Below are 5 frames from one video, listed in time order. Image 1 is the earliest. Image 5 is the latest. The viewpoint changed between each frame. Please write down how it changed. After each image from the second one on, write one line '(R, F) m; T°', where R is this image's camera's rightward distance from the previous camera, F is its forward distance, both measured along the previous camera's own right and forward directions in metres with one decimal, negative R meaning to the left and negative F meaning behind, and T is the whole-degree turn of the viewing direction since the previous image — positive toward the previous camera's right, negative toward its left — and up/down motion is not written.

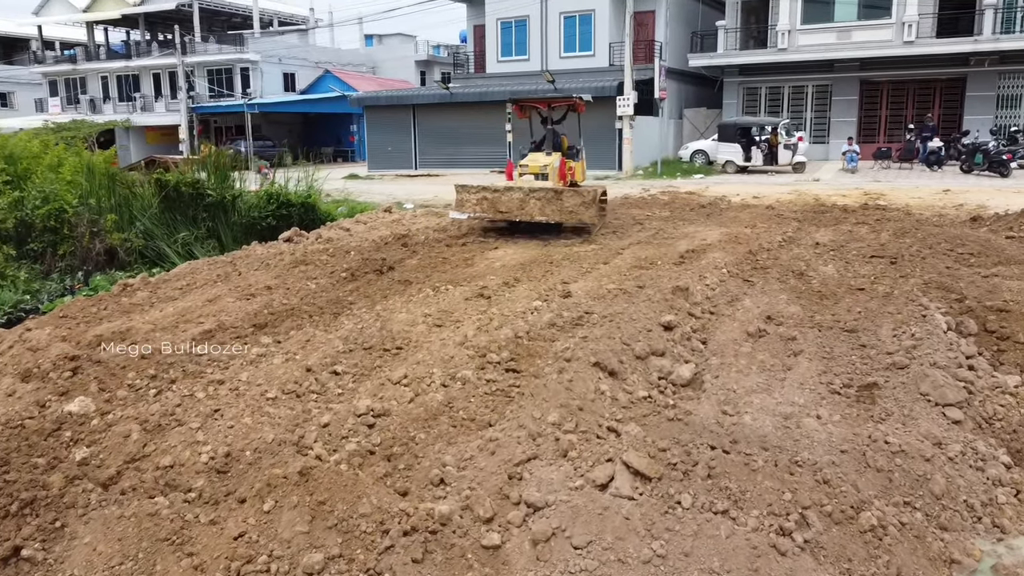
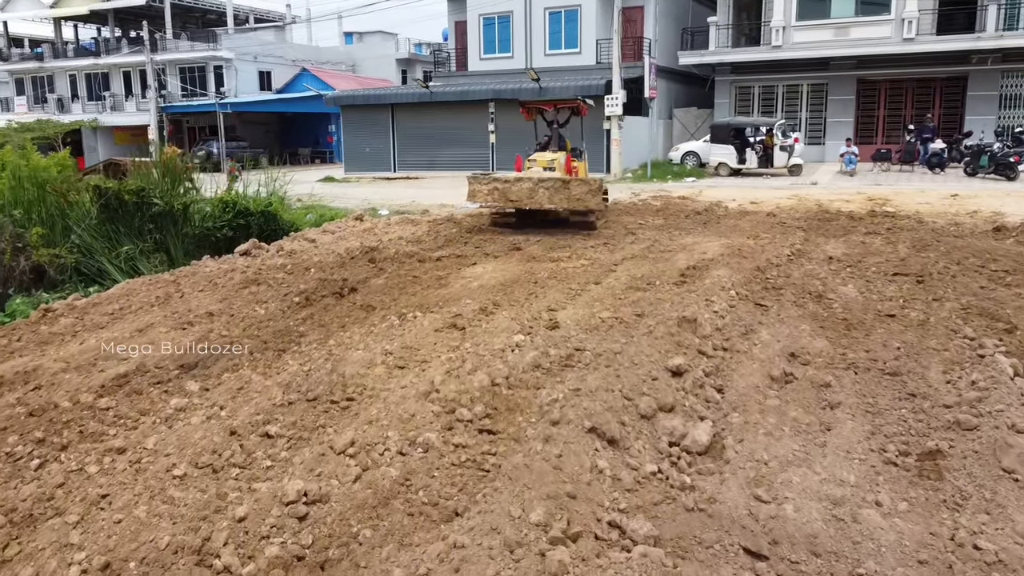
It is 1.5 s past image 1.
(+0.1, +1.0) m; +1°
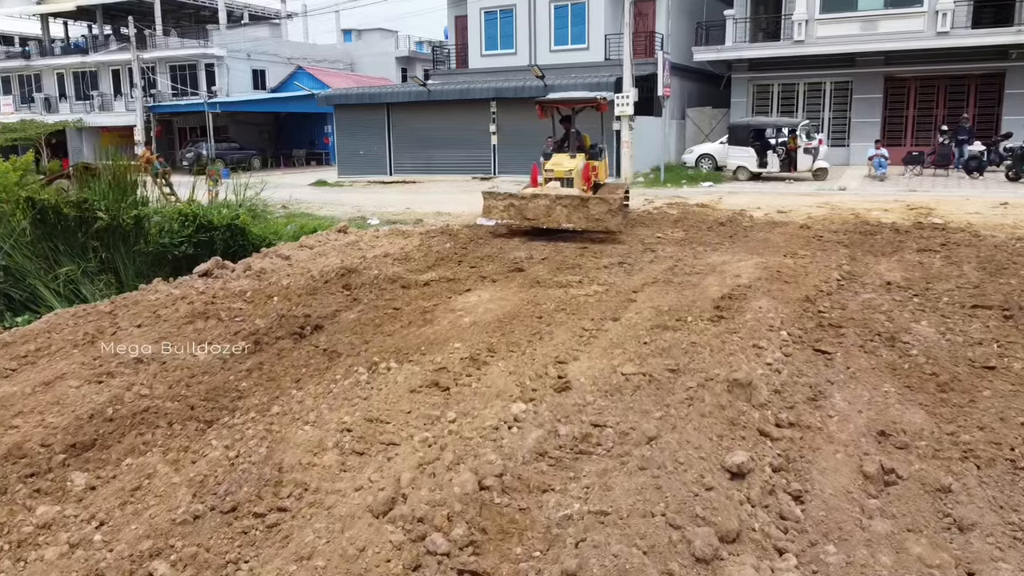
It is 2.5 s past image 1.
(0.0, +1.3) m; 0°
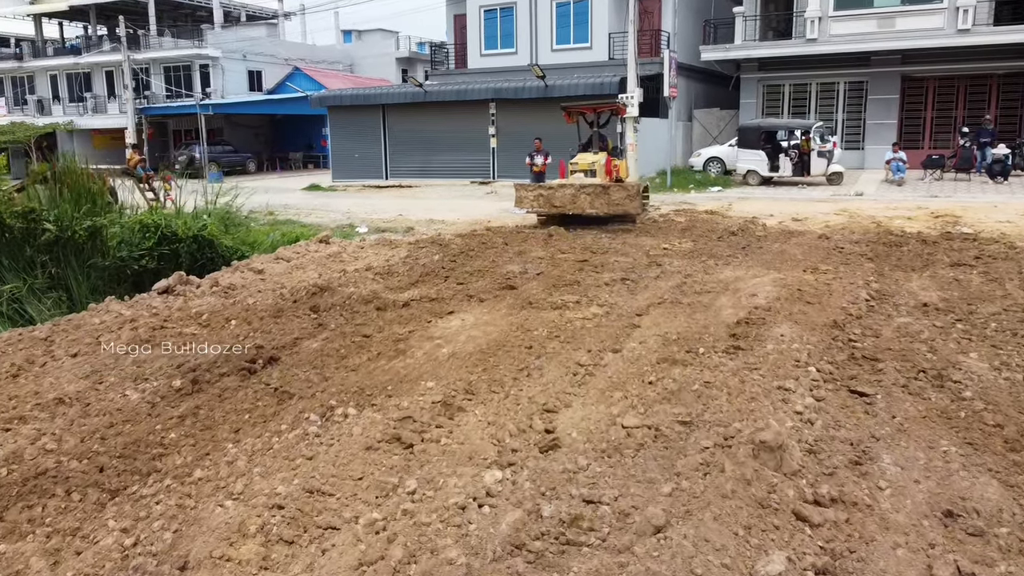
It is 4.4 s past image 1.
(+0.1, +0.8) m; 0°
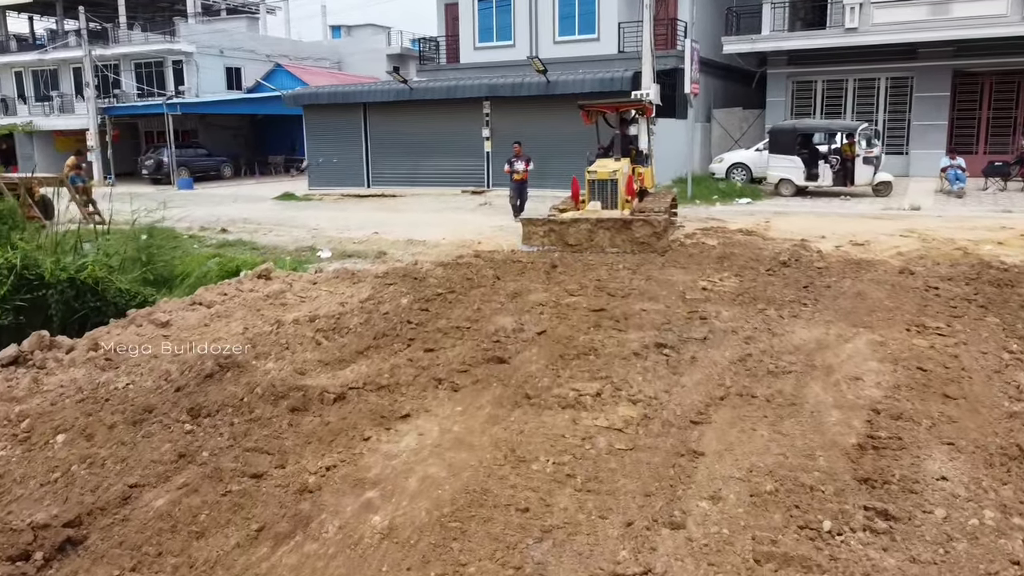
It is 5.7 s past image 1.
(+0.1, +2.2) m; 0°
